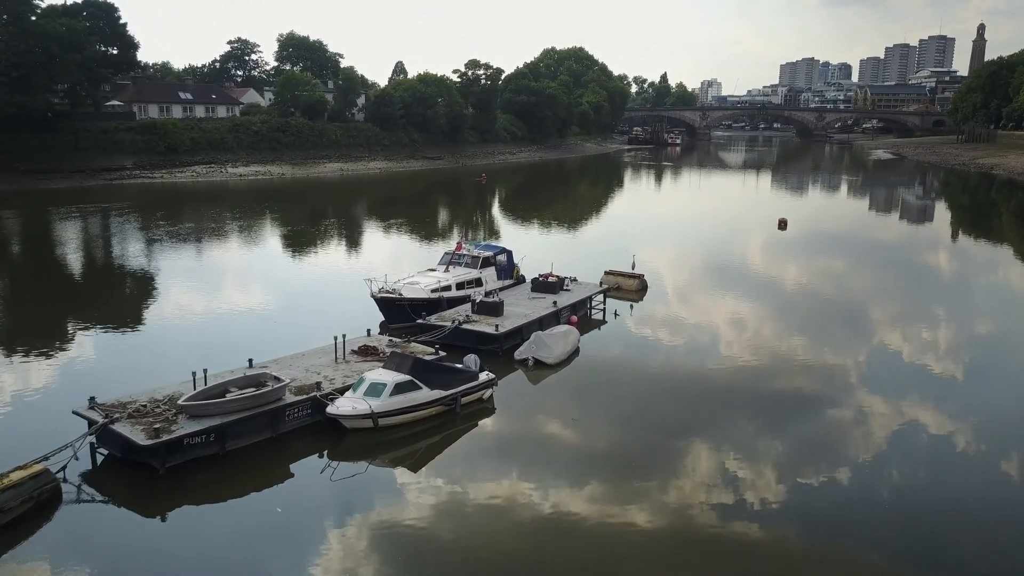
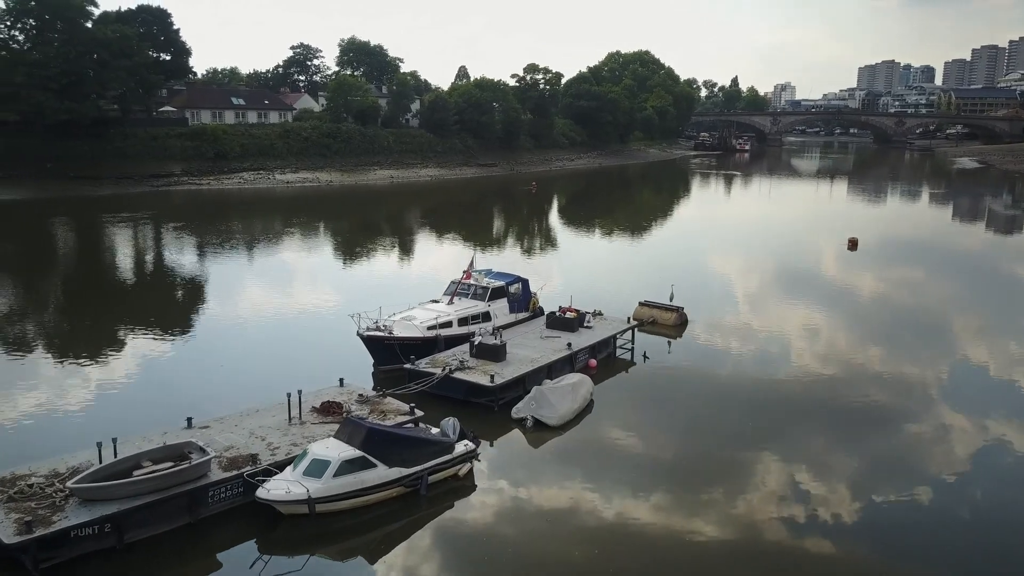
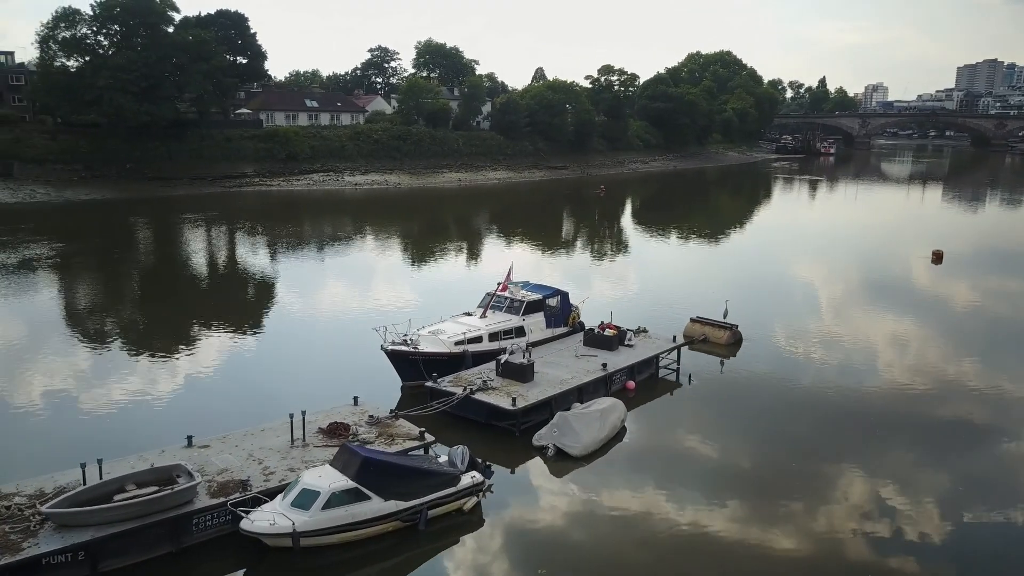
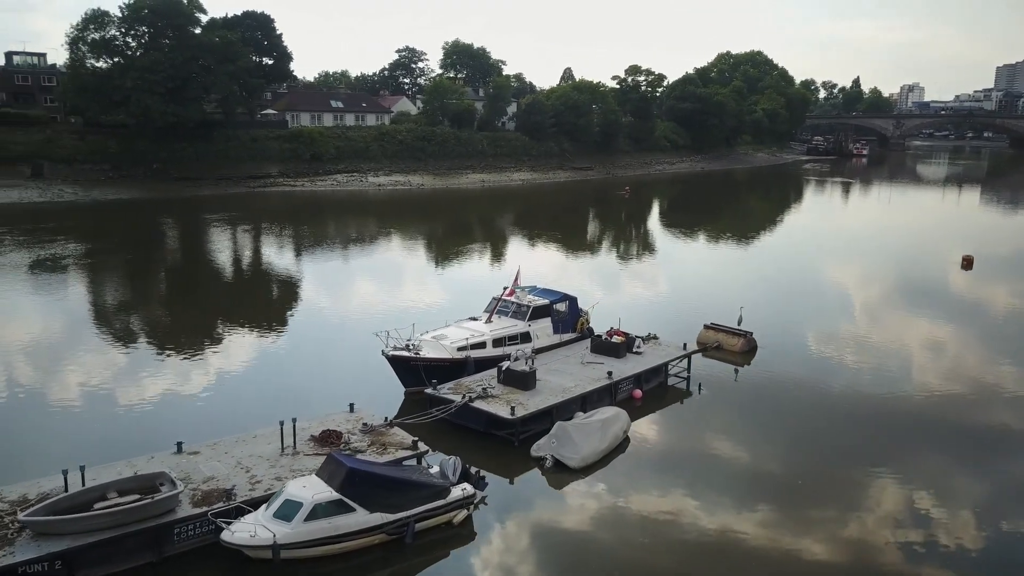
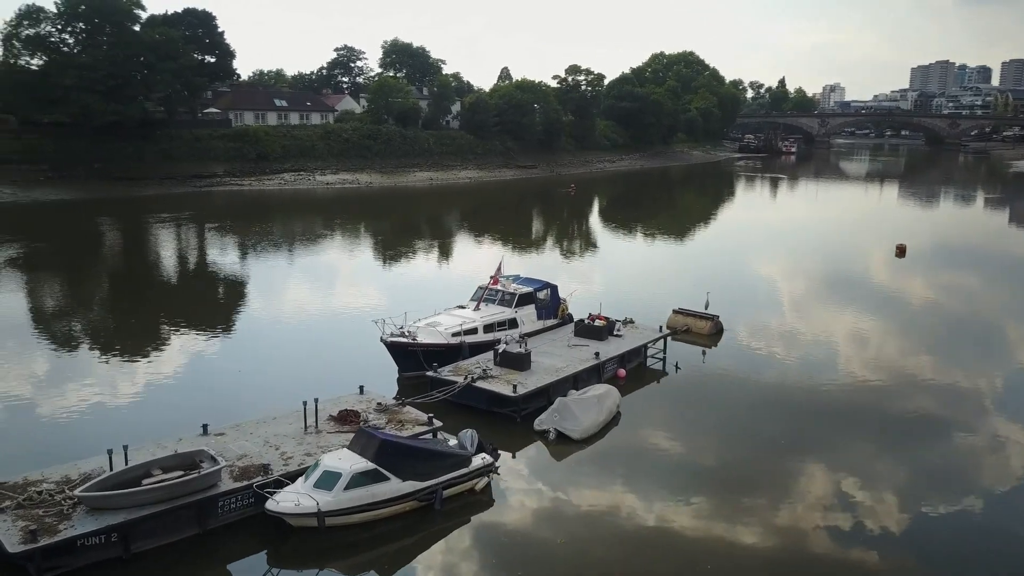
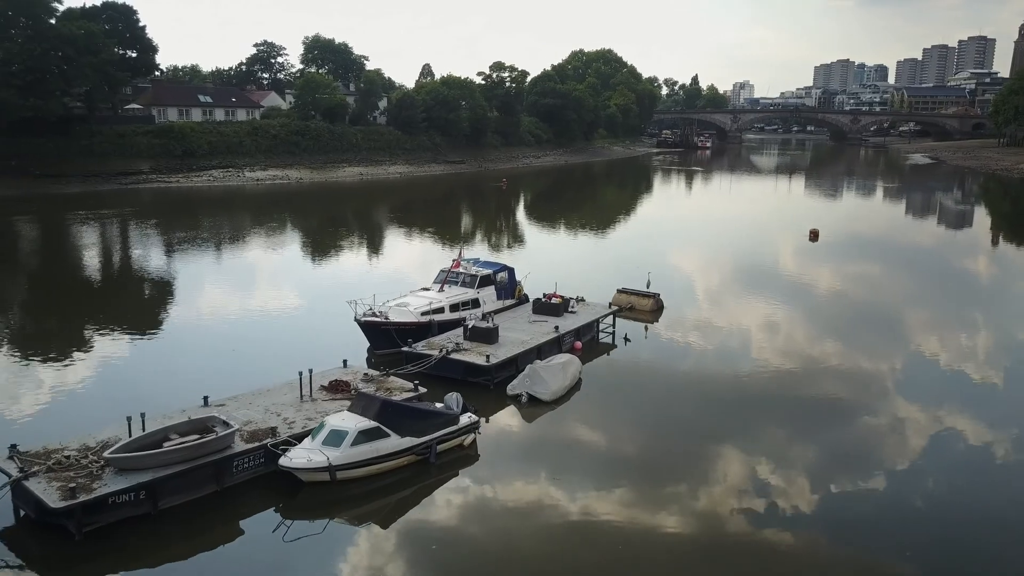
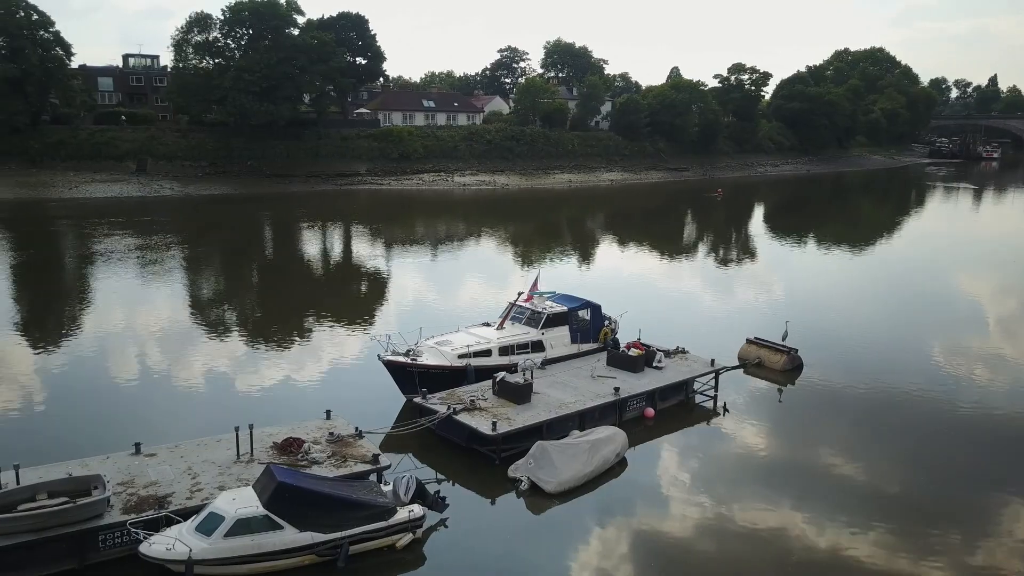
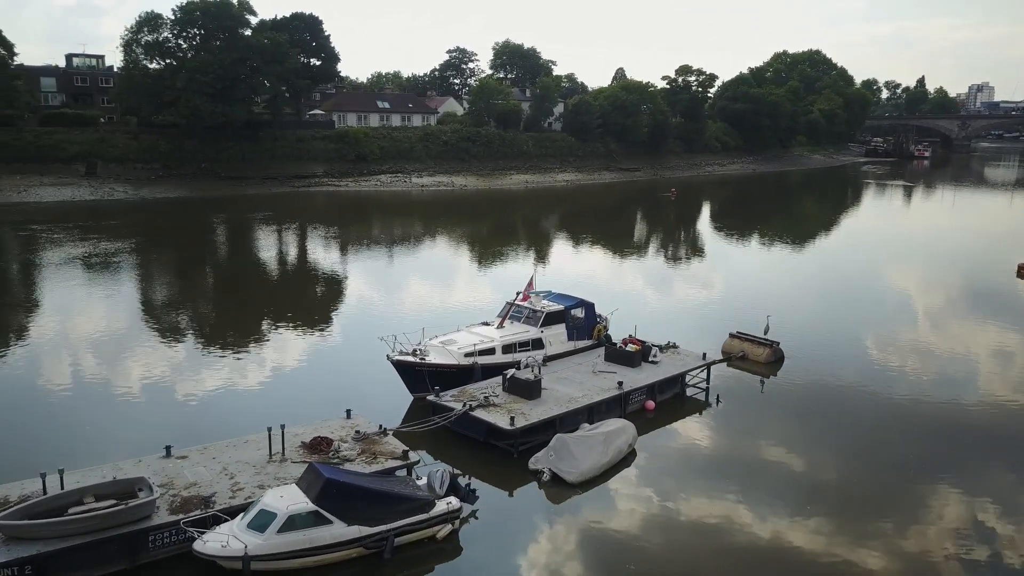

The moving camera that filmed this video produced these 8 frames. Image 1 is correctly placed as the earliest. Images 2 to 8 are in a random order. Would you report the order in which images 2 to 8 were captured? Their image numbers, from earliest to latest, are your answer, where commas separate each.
6, 2, 5, 3, 4, 8, 7
